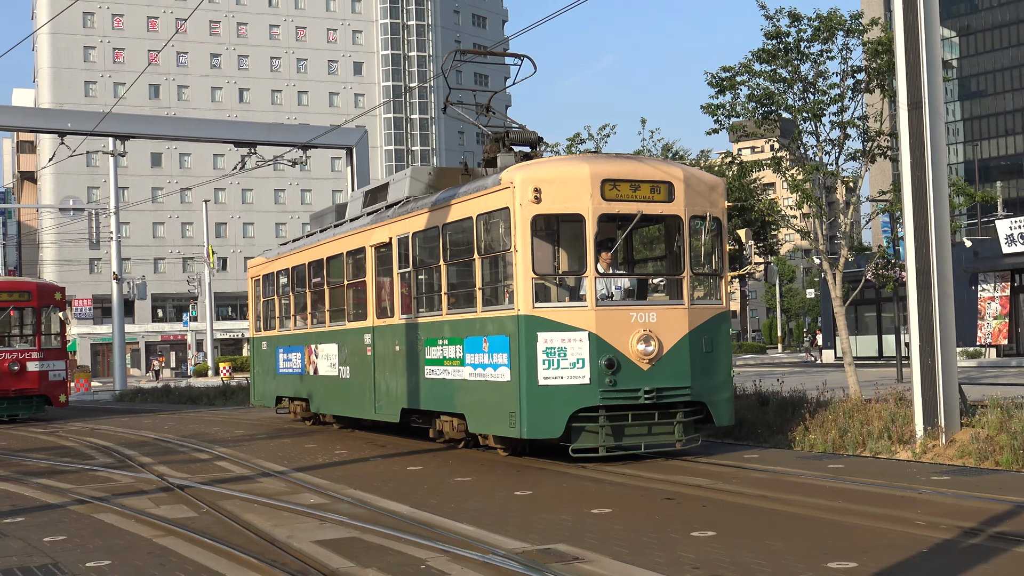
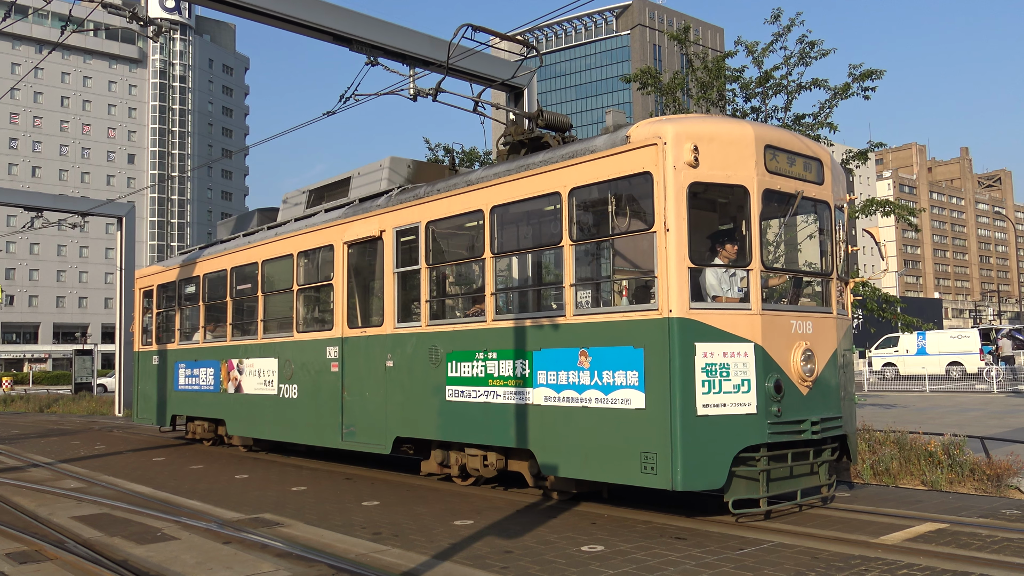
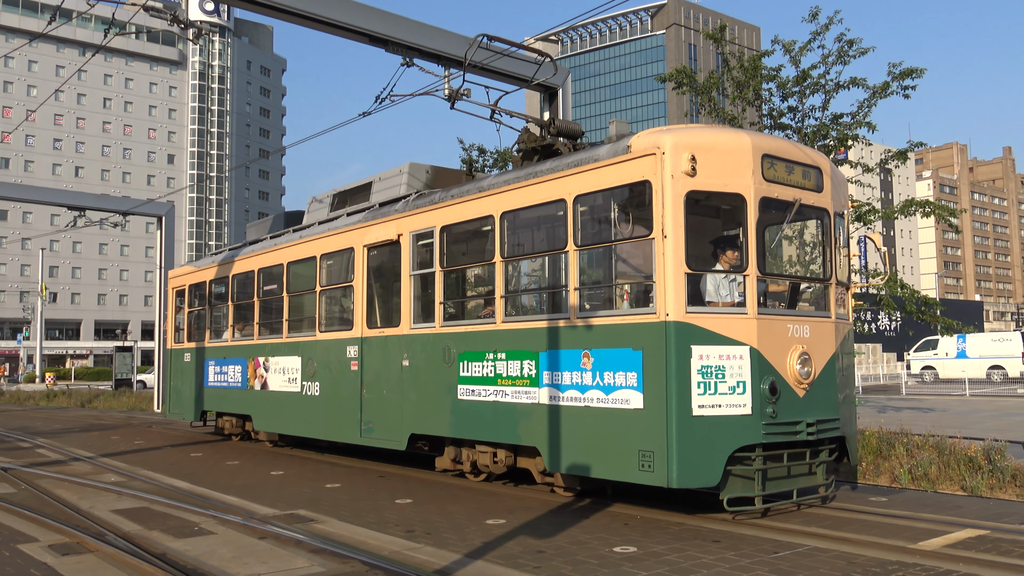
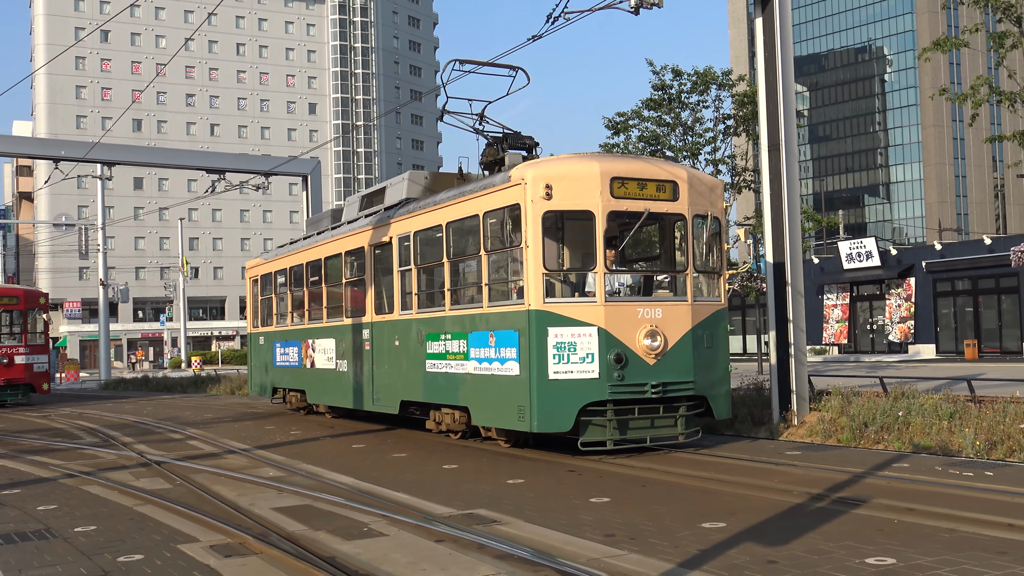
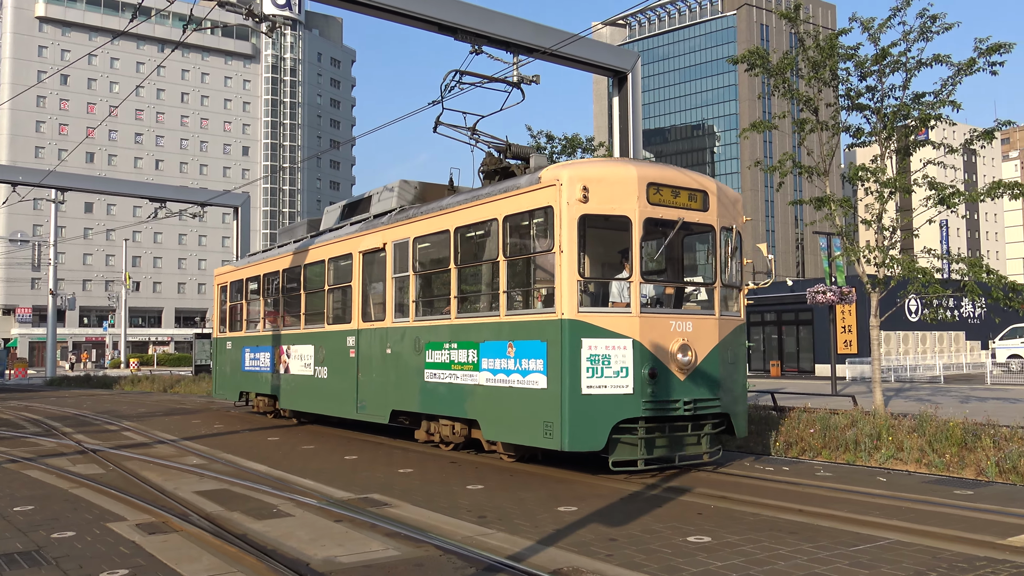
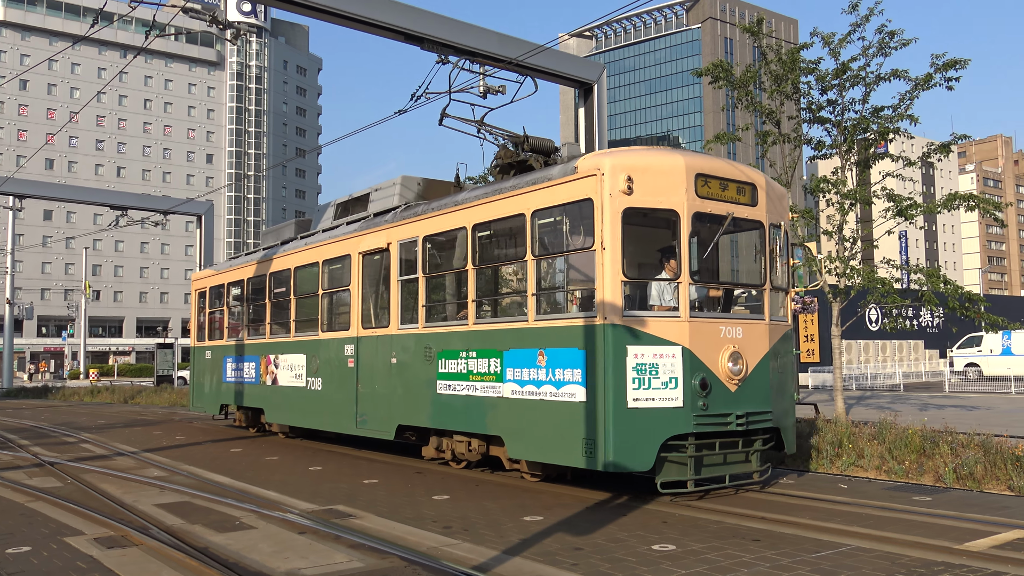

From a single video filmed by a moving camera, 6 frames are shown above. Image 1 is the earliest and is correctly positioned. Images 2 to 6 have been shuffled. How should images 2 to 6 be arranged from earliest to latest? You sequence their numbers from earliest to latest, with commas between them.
4, 5, 6, 3, 2
